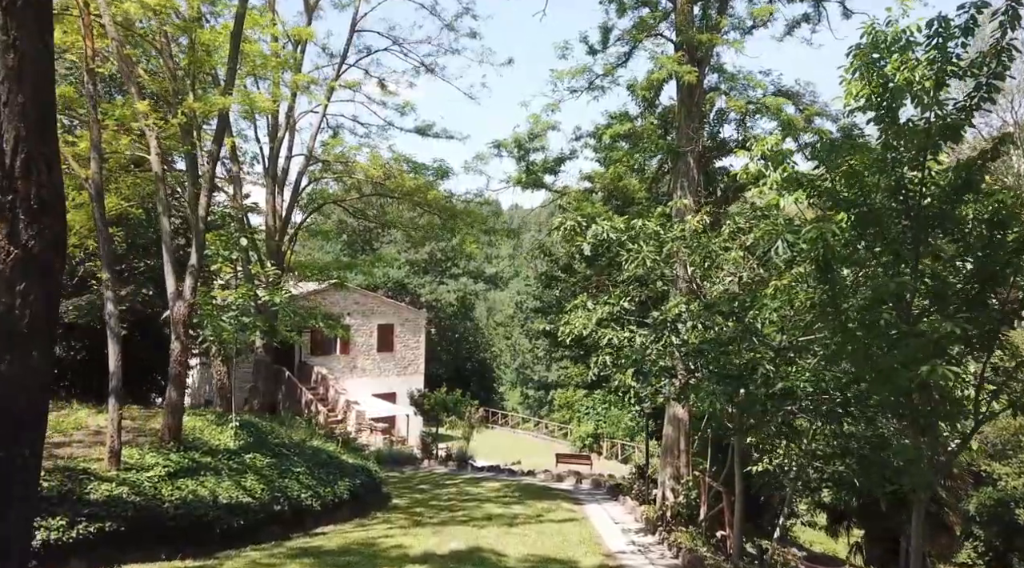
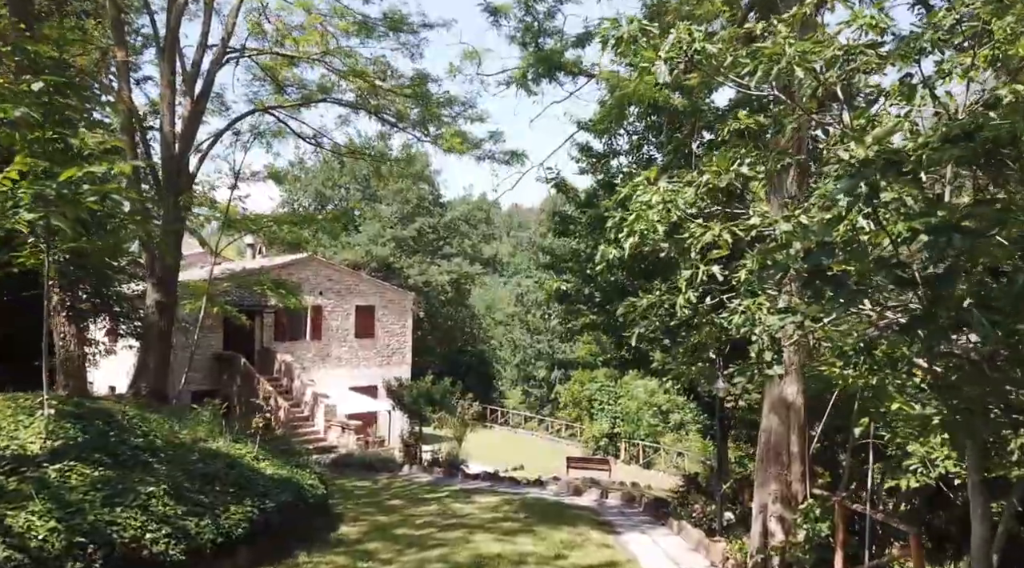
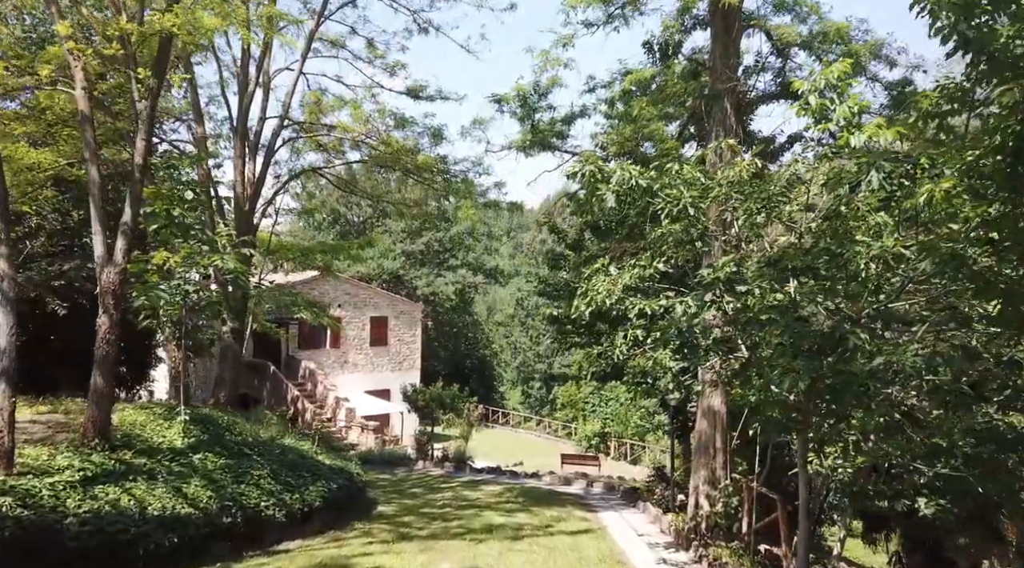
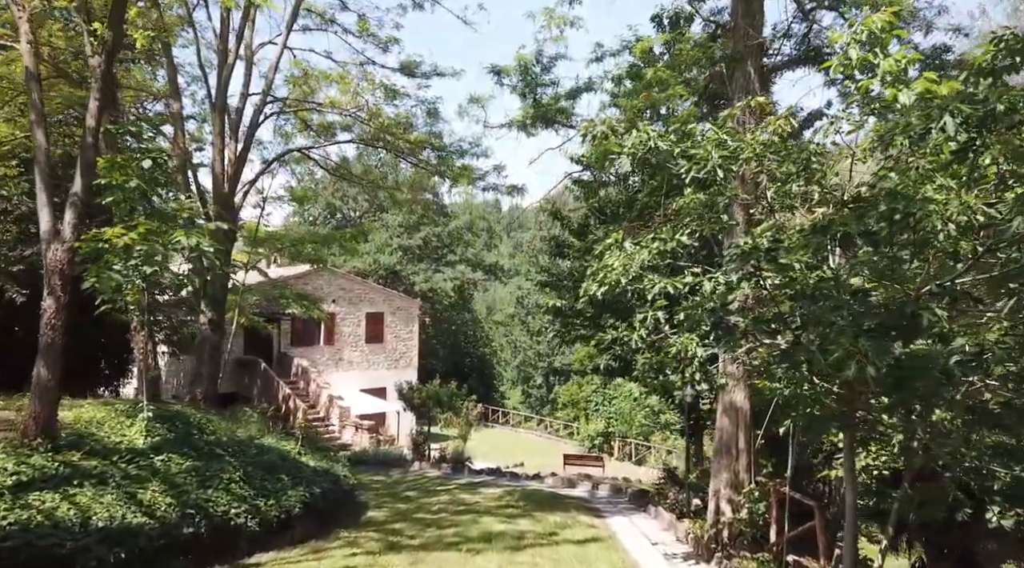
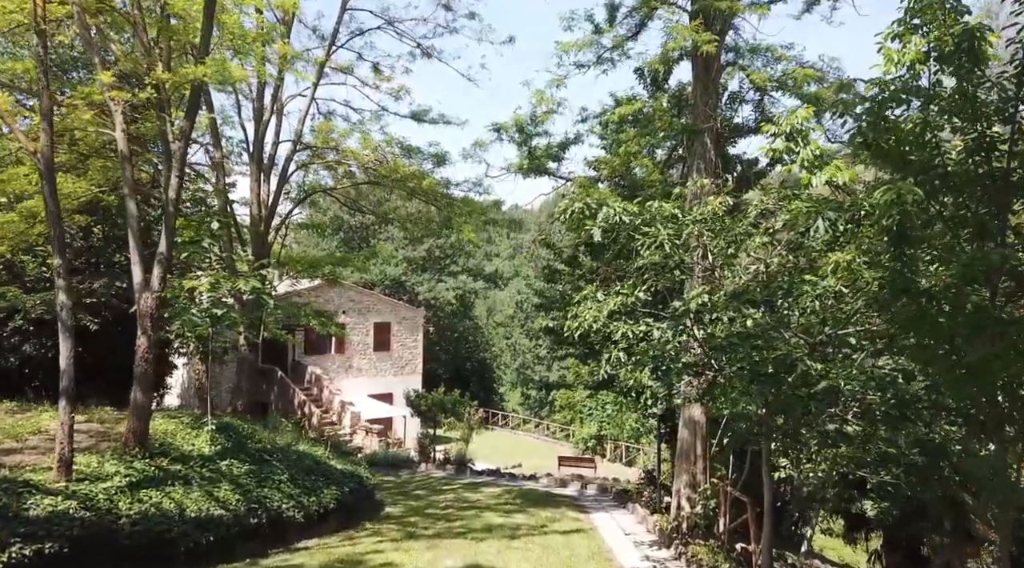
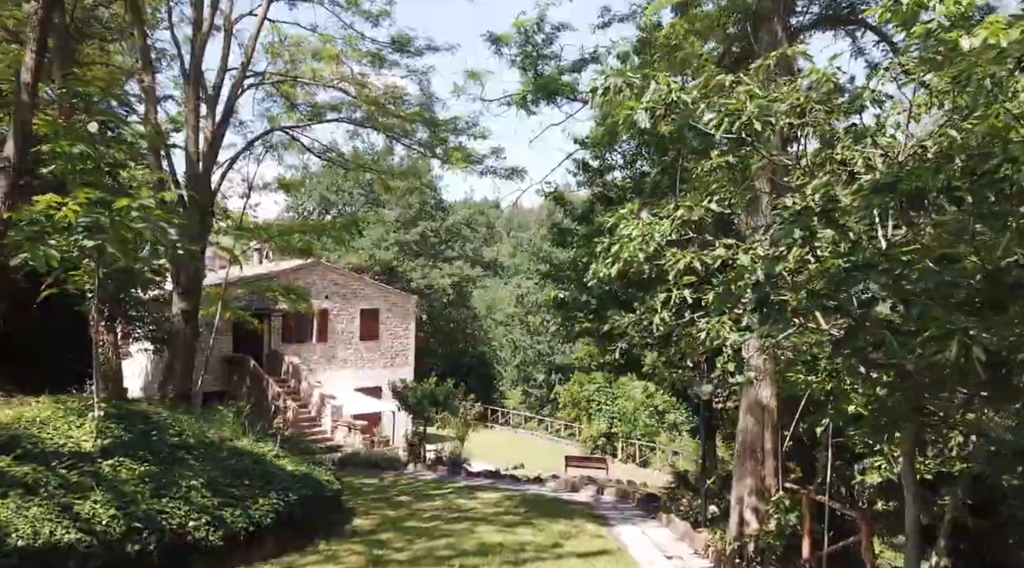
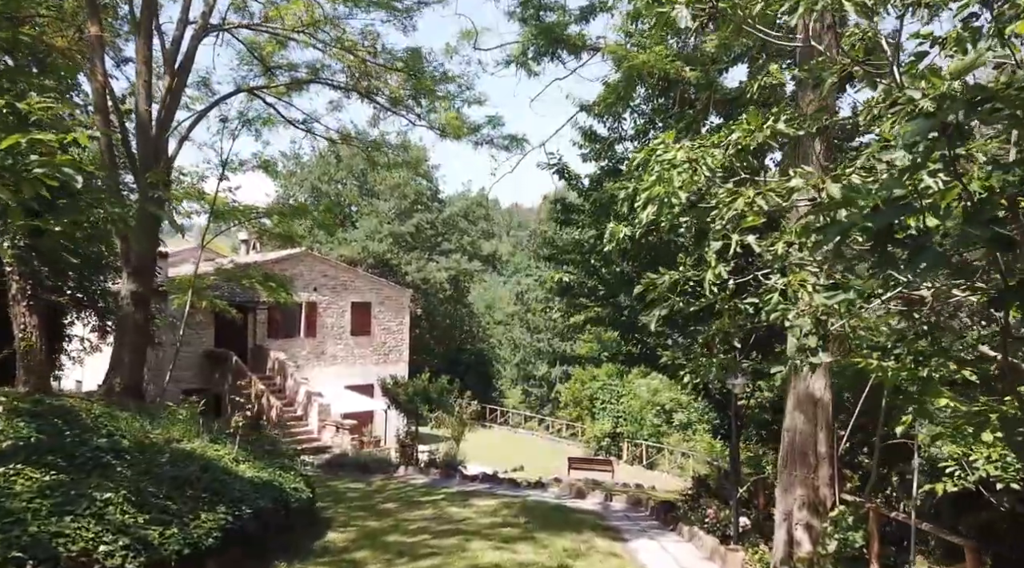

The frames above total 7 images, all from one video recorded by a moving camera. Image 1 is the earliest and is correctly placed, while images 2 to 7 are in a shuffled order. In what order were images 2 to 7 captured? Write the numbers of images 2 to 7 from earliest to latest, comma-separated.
5, 3, 4, 6, 2, 7
